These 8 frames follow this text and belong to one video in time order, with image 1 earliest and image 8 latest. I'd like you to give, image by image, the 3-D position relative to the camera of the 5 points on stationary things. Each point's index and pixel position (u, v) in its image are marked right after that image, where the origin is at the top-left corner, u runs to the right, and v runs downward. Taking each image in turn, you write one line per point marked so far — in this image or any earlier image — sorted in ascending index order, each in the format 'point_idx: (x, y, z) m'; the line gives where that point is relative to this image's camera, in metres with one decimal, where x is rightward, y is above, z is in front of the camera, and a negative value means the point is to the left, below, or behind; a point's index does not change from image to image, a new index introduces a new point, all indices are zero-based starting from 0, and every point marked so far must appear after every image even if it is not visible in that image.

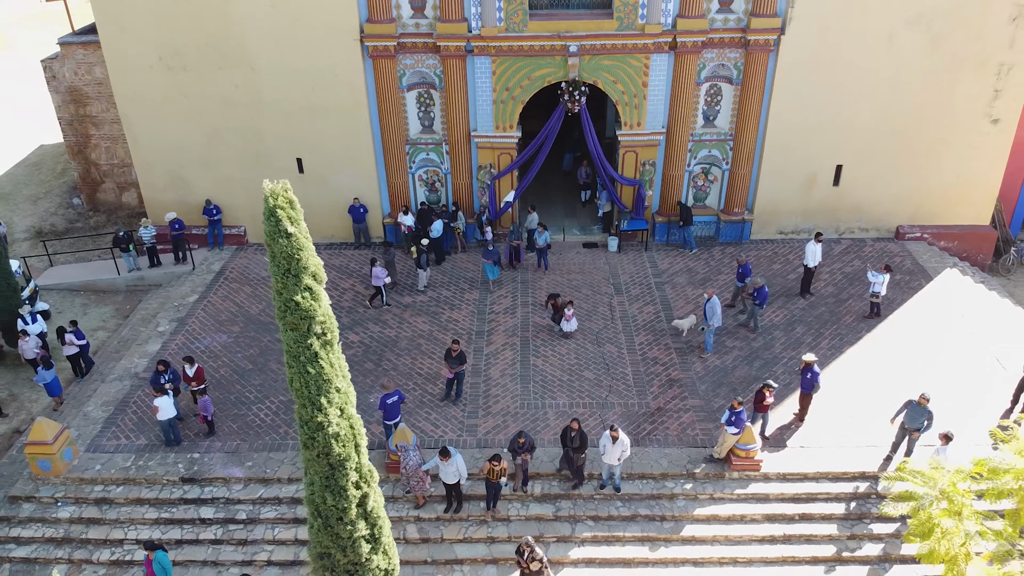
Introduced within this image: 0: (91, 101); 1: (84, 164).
0: (-16.8, +7.5, +17.6) m
1: (-17.8, +5.2, +18.4) m
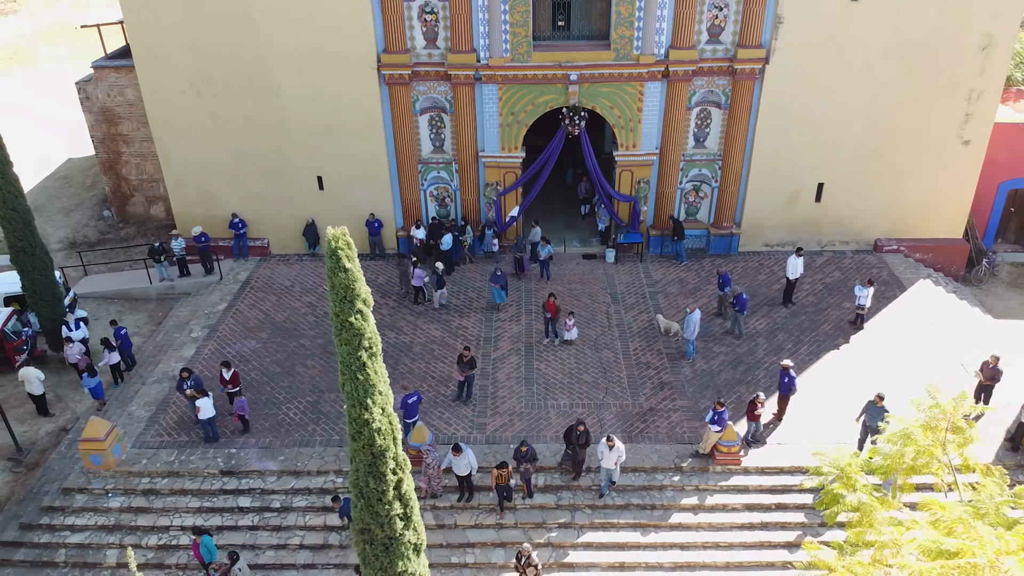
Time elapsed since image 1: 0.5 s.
0: (-16.6, +7.1, +18.9) m
1: (-17.6, +4.8, +19.7) m
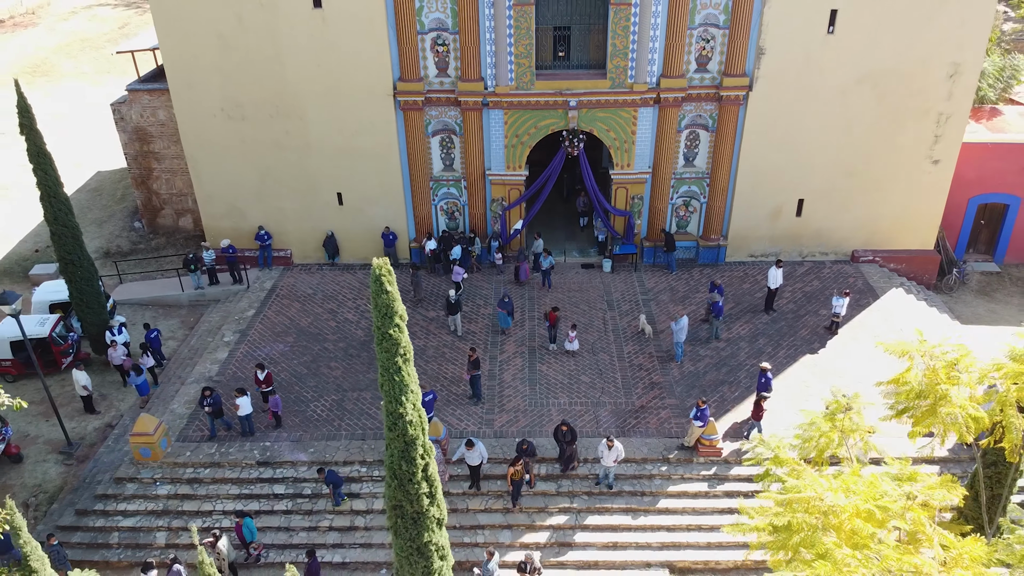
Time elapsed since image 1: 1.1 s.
0: (-16.4, +6.8, +20.3) m
1: (-17.4, +4.5, +21.2) m
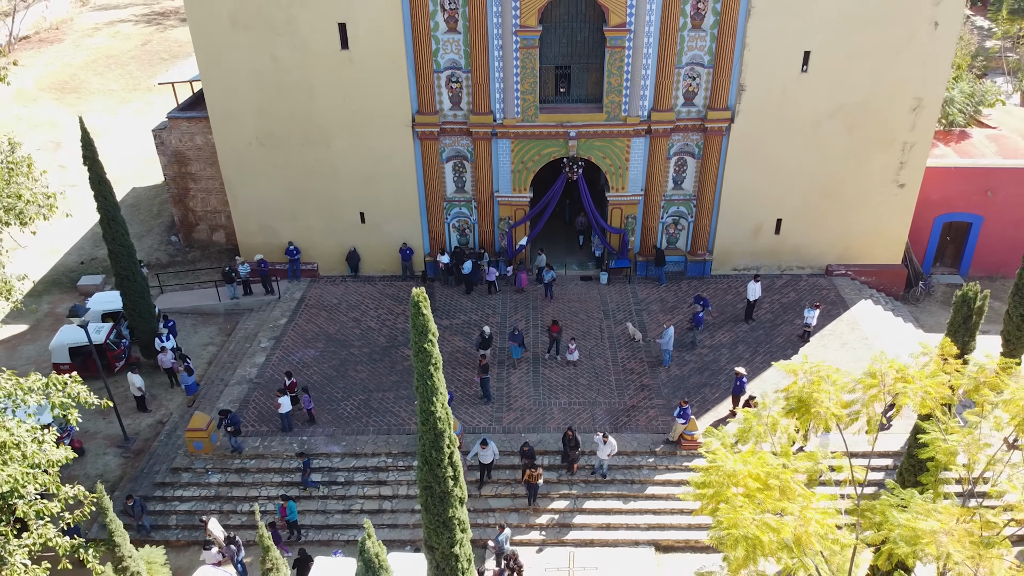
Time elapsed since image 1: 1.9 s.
0: (-16.2, +6.3, +22.4) m
1: (-17.2, +4.1, +23.2) m
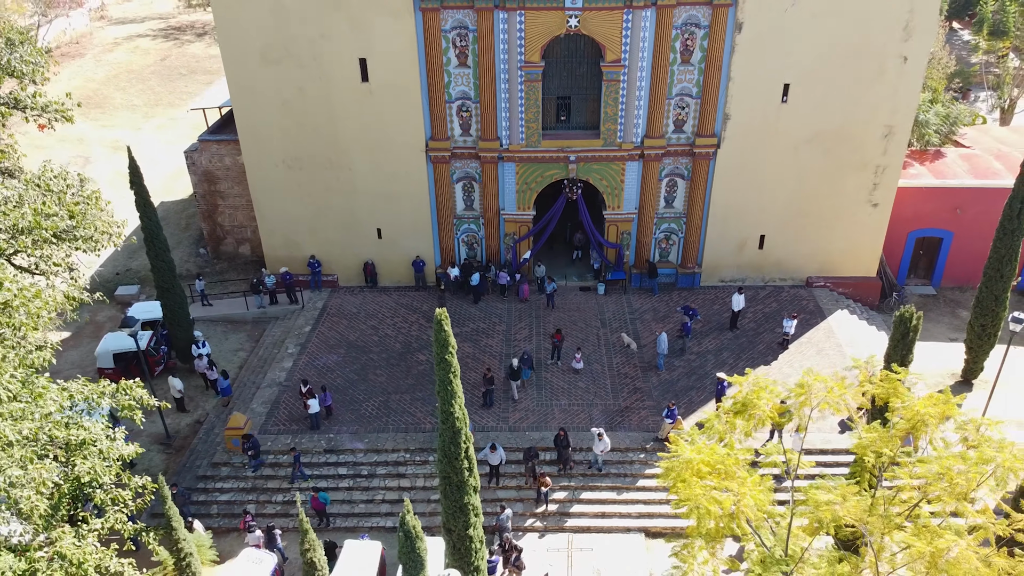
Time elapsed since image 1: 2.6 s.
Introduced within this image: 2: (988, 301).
0: (-15.9, +5.8, +24.2) m
1: (-16.9, +3.6, +25.0) m
2: (+20.9, -0.6, +19.4) m
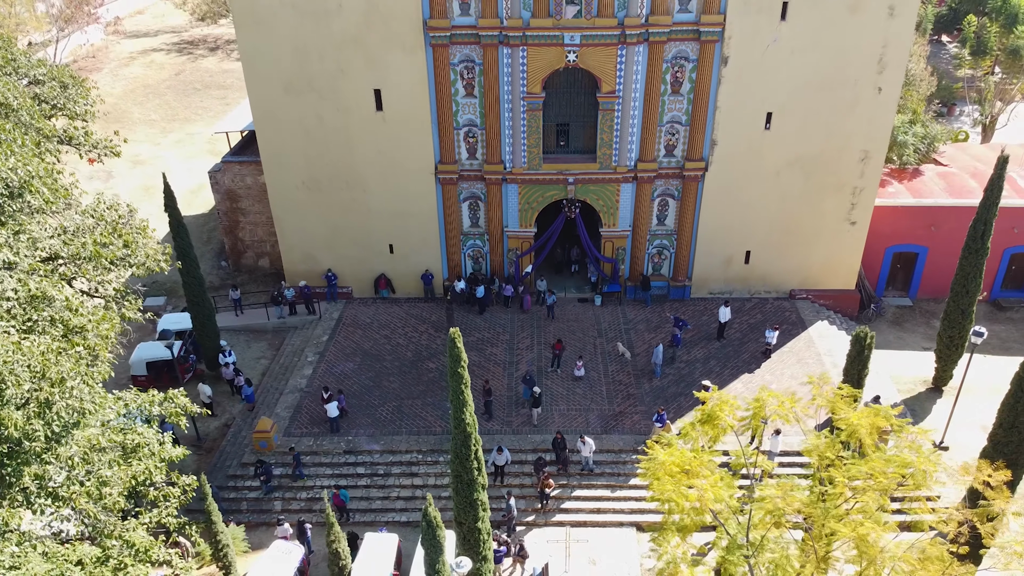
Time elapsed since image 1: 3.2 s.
0: (-15.8, +5.2, +25.9) m
1: (-16.8, +2.9, +26.7) m
2: (+21.0, -1.2, +21.0) m
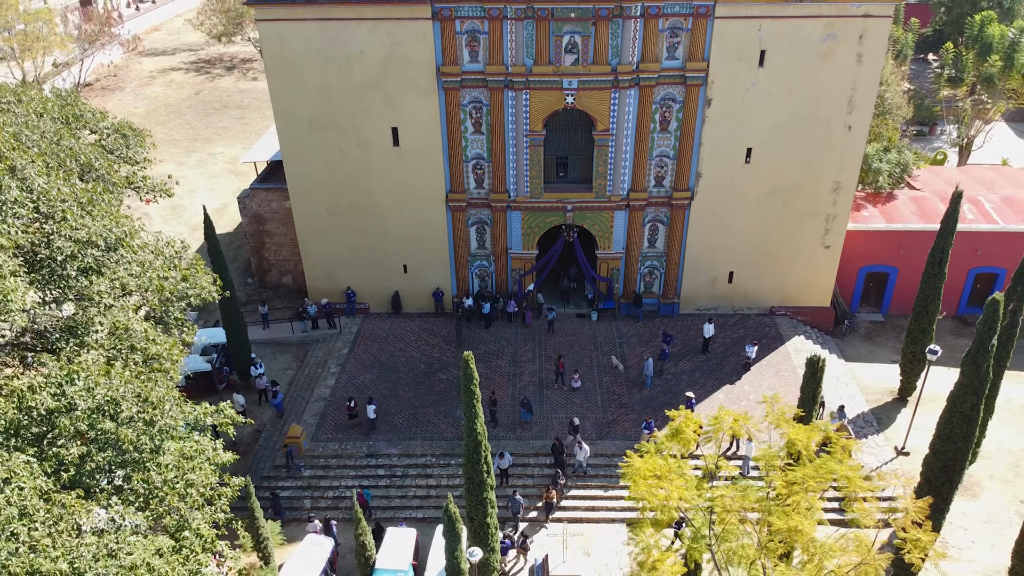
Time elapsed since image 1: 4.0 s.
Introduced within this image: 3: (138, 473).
0: (-15.6, +4.2, +28.2) m
1: (-16.6, +1.9, +29.1) m
2: (+21.2, -2.3, +23.3) m
3: (-9.8, -4.9, +11.6) m
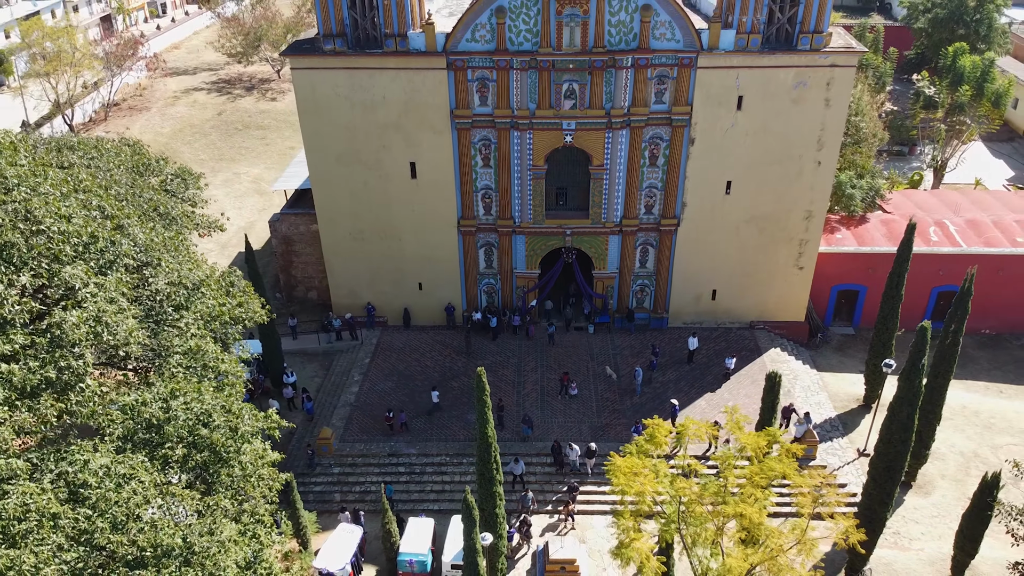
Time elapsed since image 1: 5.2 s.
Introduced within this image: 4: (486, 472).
0: (-15.2, +3.1, +31.2) m
1: (-16.2, +0.9, +32.0) m
2: (+21.5, -3.4, +26.1) m
3: (-9.5, -6.0, +14.6) m
4: (-1.2, -8.2, +19.6) m
